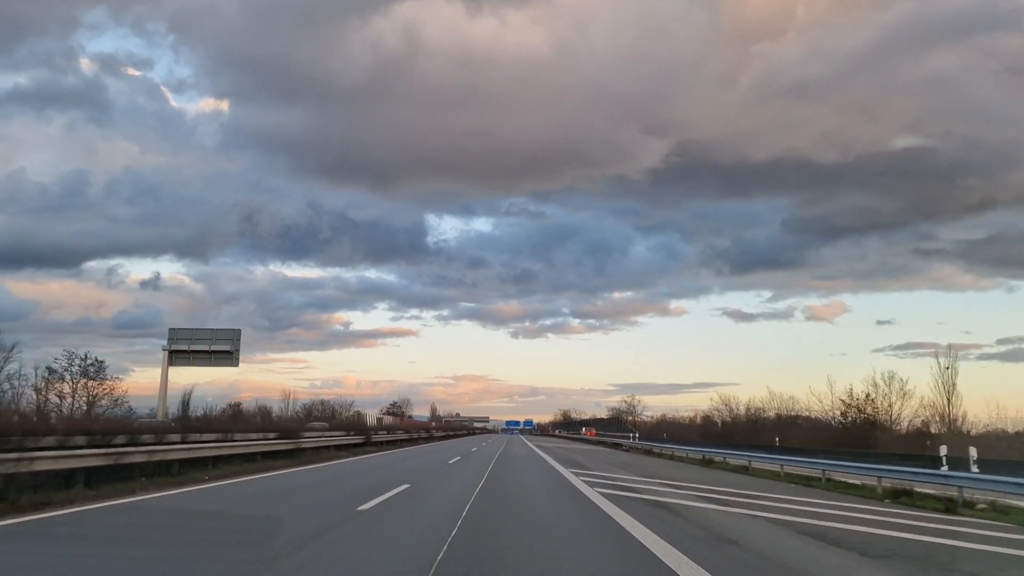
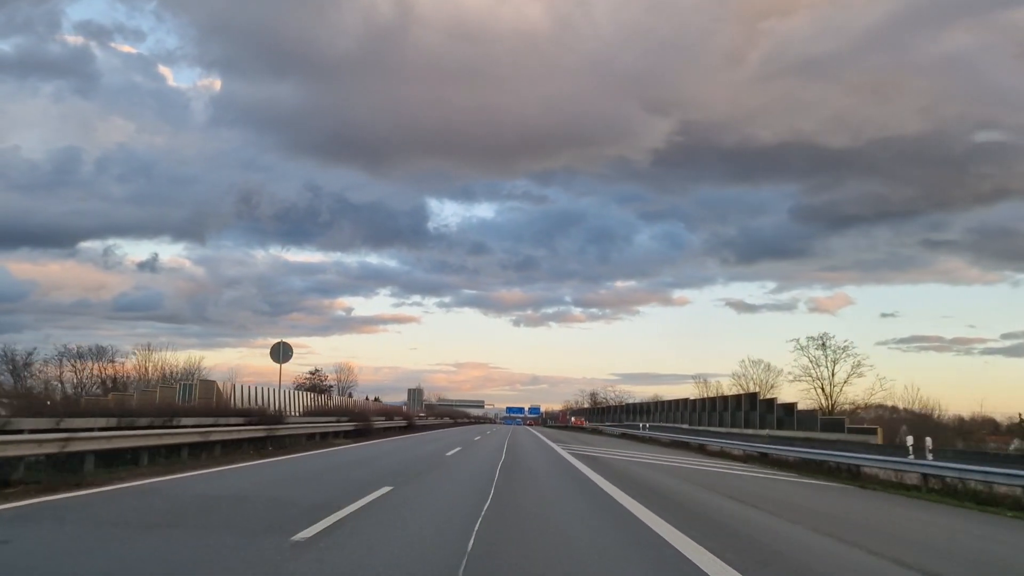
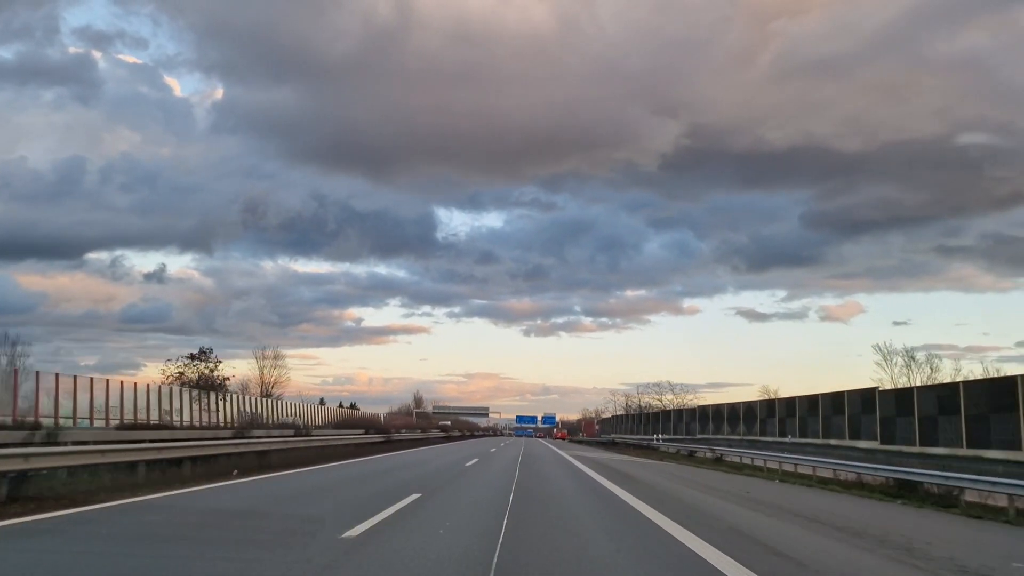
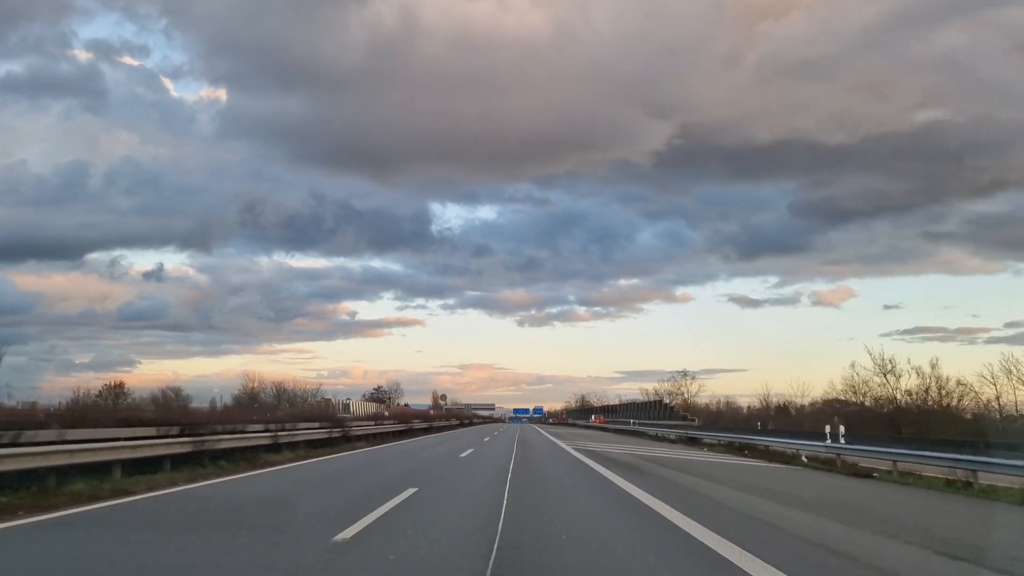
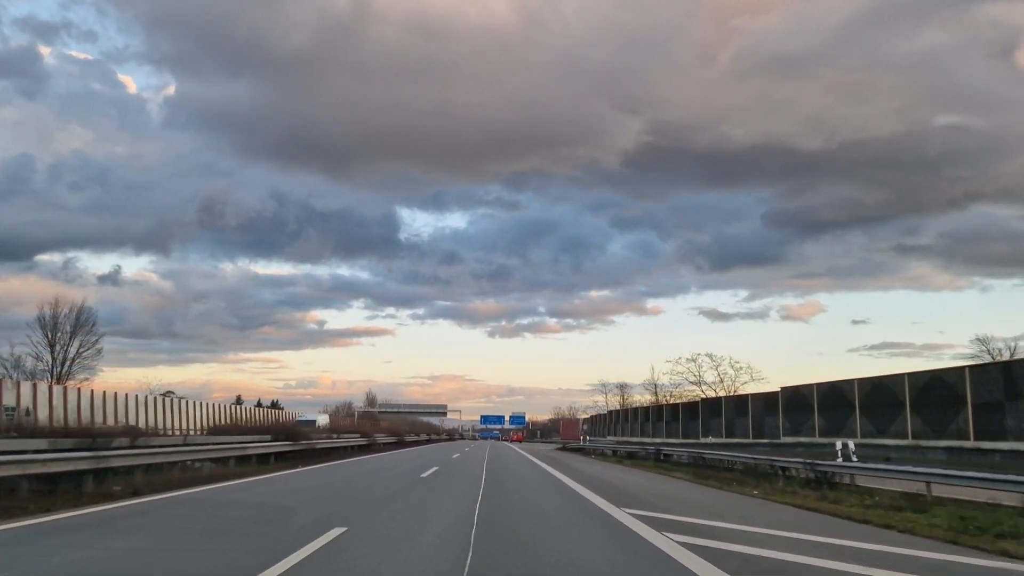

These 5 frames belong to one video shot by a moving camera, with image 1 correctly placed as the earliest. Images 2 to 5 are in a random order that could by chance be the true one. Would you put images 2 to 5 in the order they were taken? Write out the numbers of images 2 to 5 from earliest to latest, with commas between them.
4, 2, 3, 5
